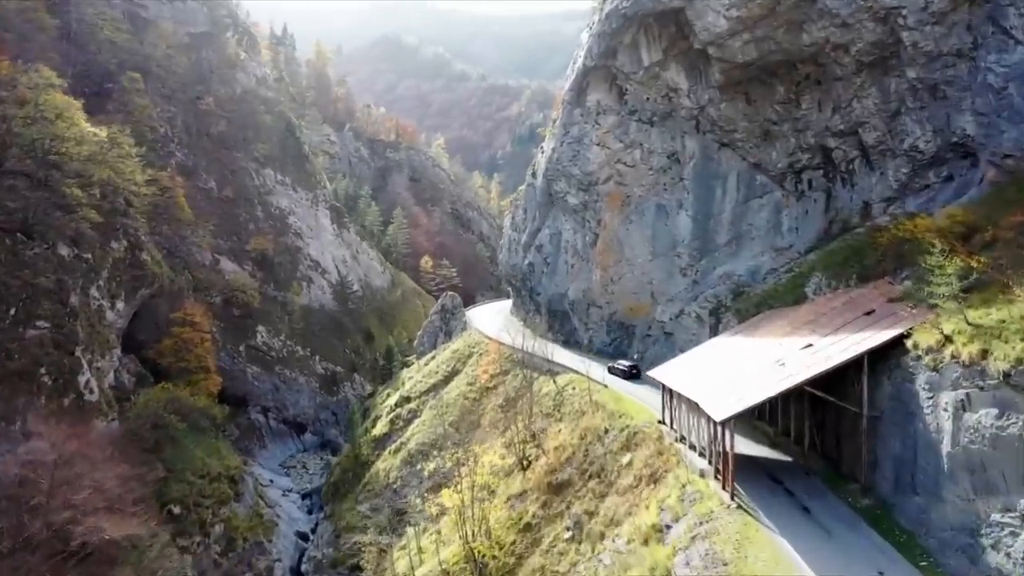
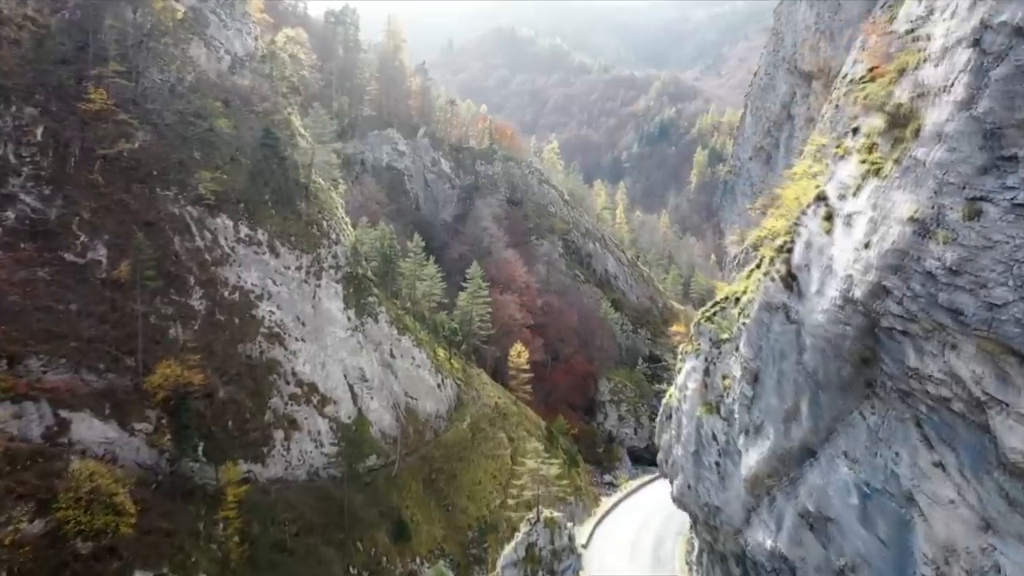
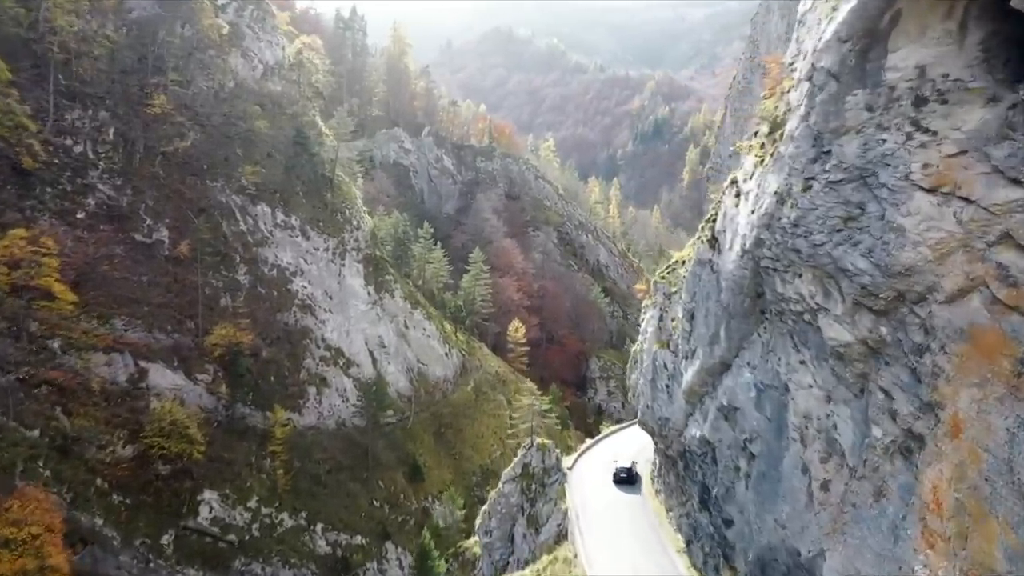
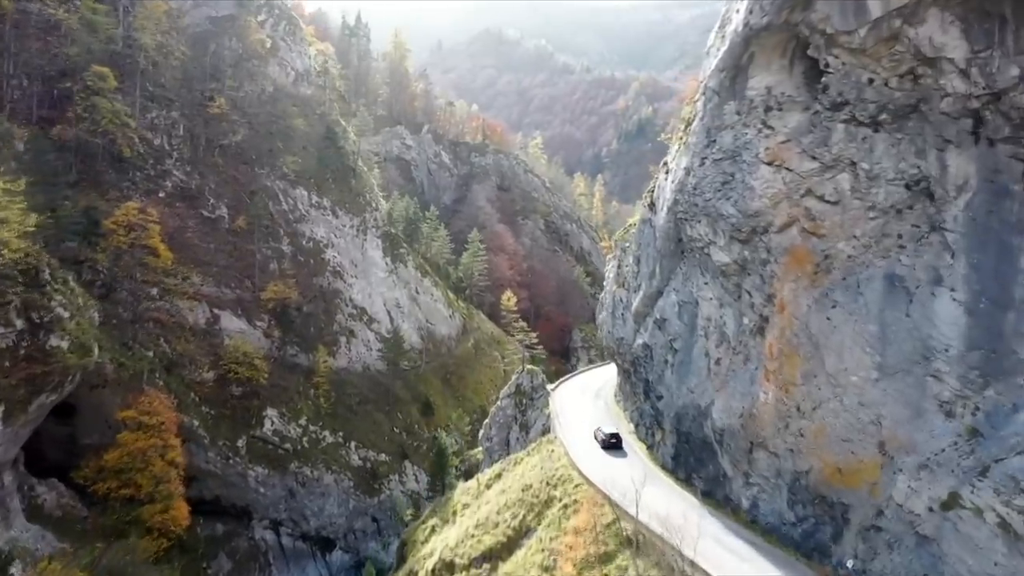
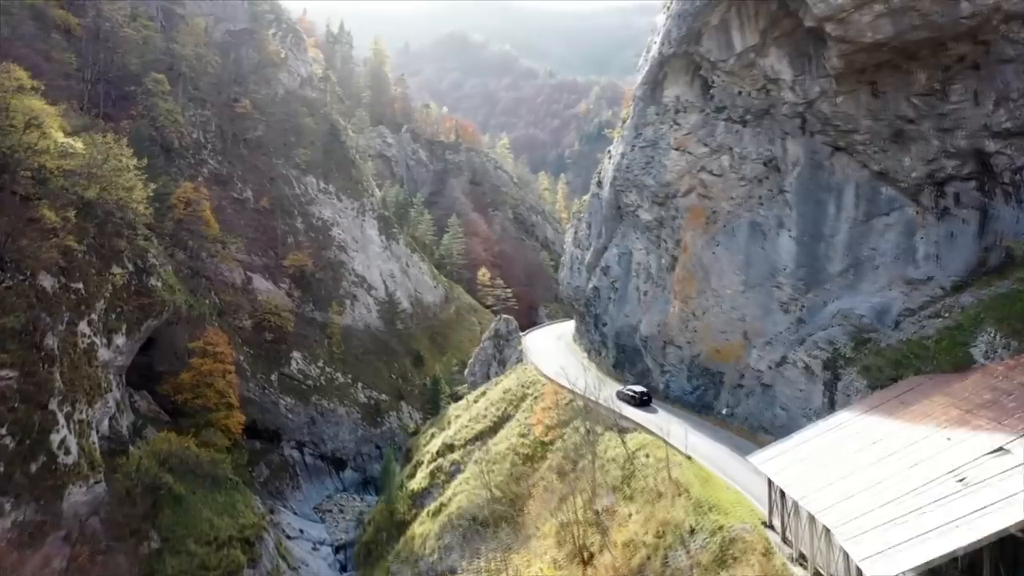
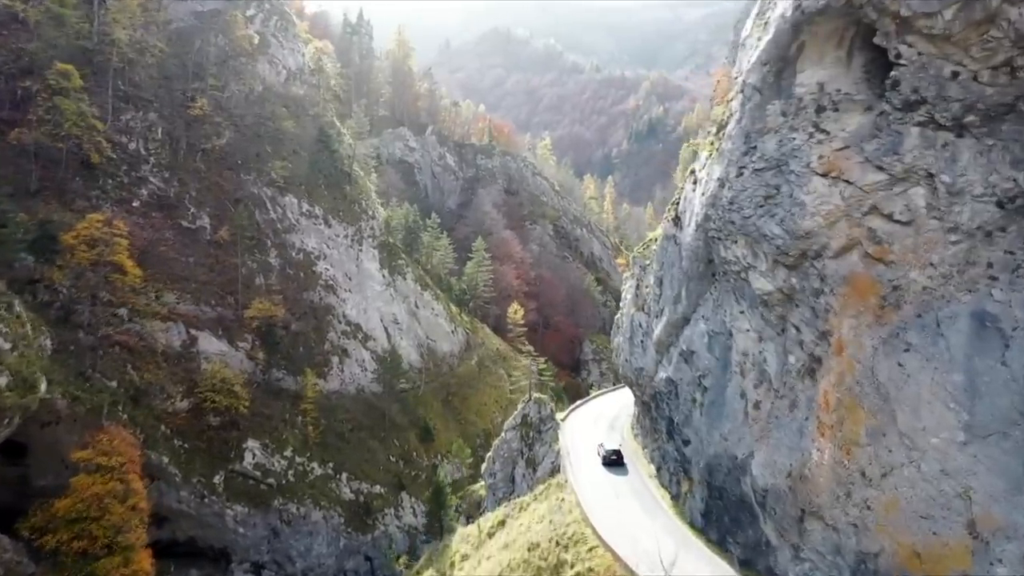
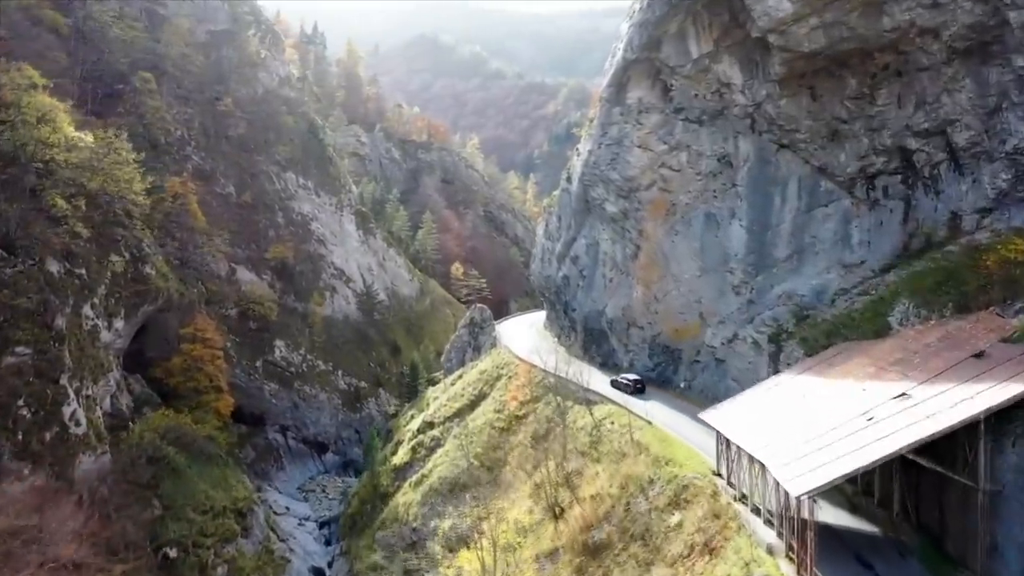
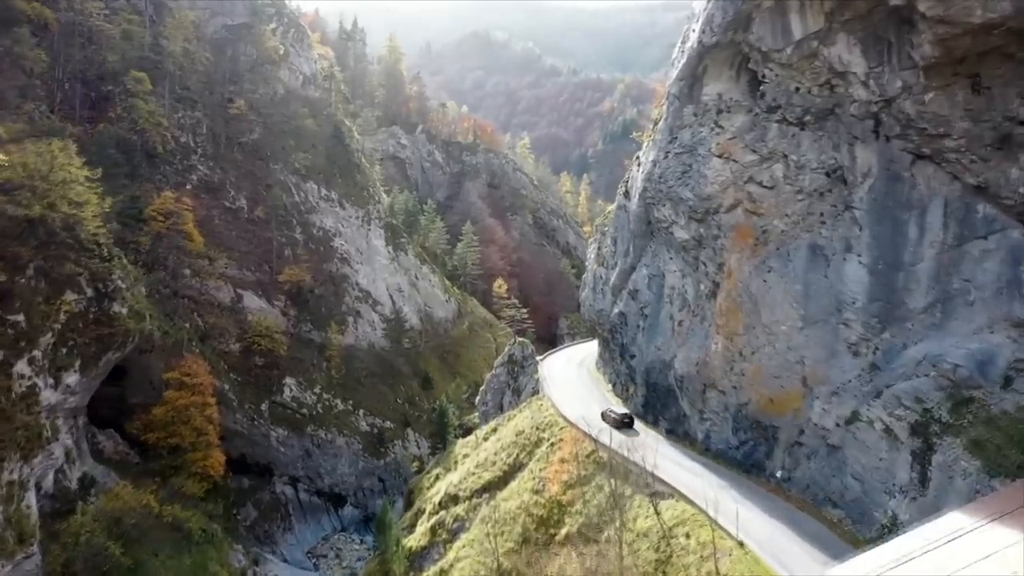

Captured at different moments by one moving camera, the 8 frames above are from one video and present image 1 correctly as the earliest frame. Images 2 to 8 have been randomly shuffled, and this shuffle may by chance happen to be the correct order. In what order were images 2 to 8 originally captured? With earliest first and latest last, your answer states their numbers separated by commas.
7, 5, 8, 4, 6, 3, 2
